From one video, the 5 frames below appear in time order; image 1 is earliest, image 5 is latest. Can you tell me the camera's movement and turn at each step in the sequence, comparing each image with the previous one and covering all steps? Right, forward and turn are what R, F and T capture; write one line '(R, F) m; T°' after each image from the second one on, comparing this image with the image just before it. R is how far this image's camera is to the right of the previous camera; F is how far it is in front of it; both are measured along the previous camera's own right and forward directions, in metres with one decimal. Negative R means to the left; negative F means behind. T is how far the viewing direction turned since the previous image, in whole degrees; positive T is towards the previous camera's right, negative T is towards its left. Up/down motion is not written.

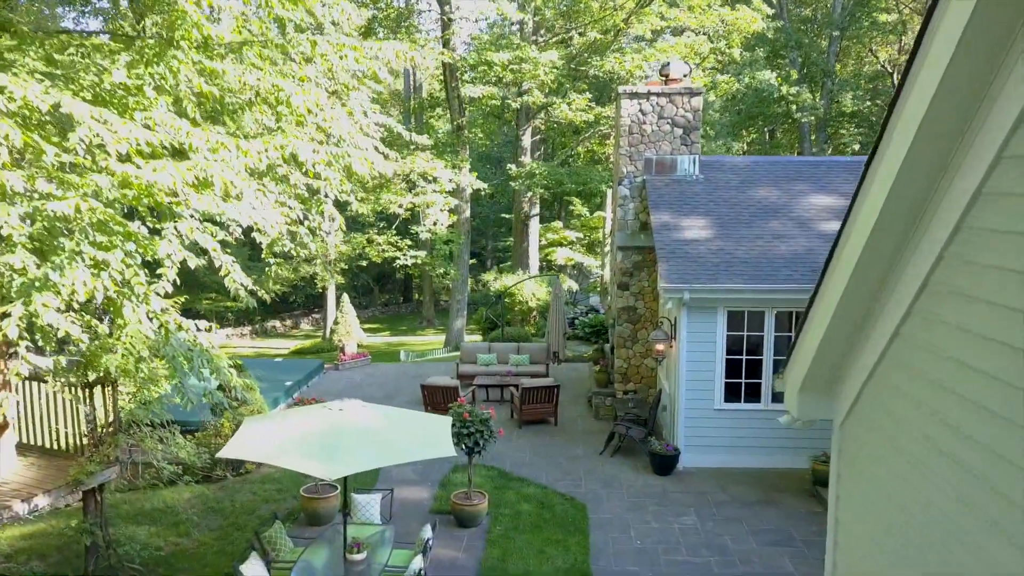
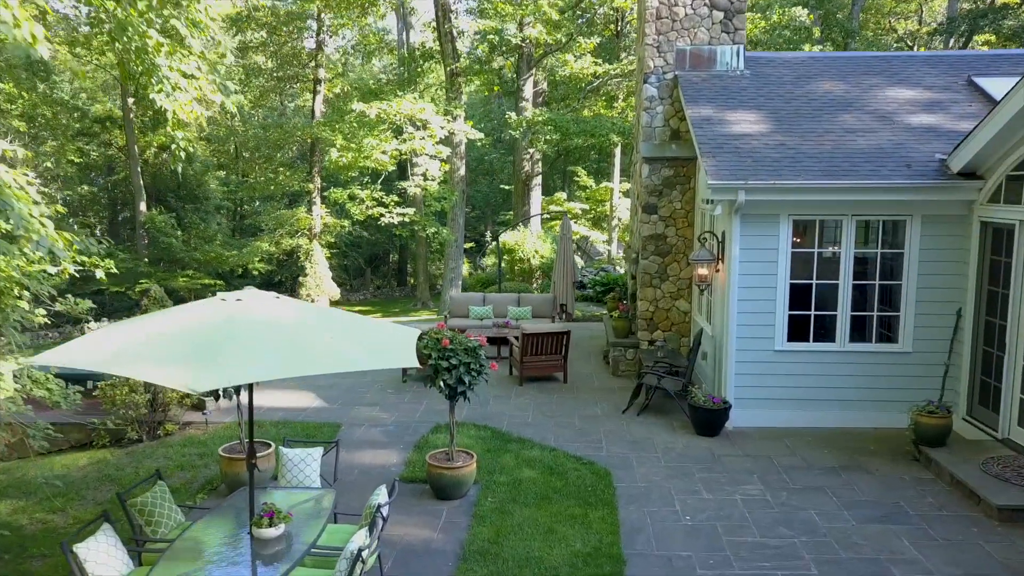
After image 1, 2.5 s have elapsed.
(0.0, +2.3) m; 0°
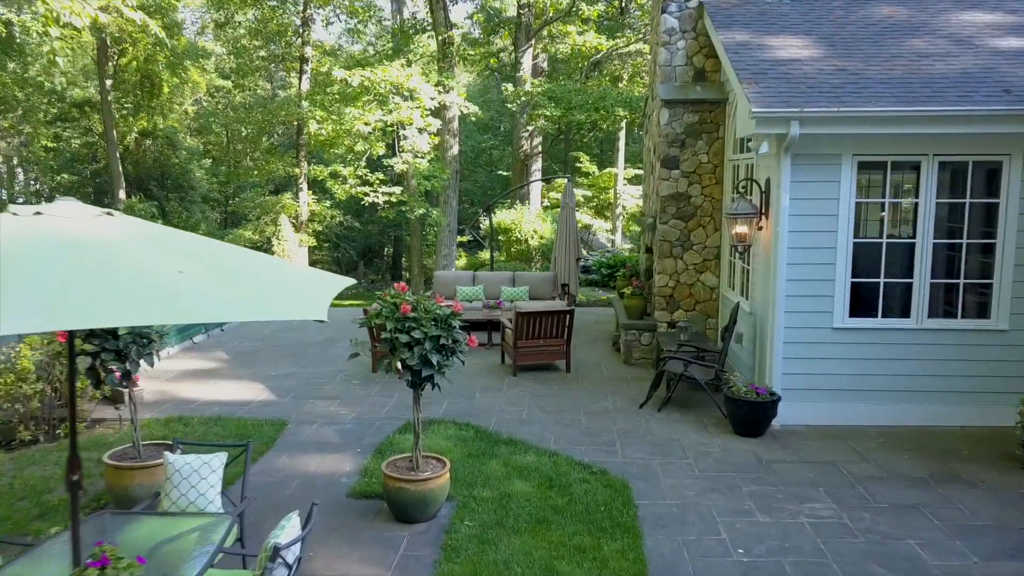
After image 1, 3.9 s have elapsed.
(+0.1, +1.6) m; 0°
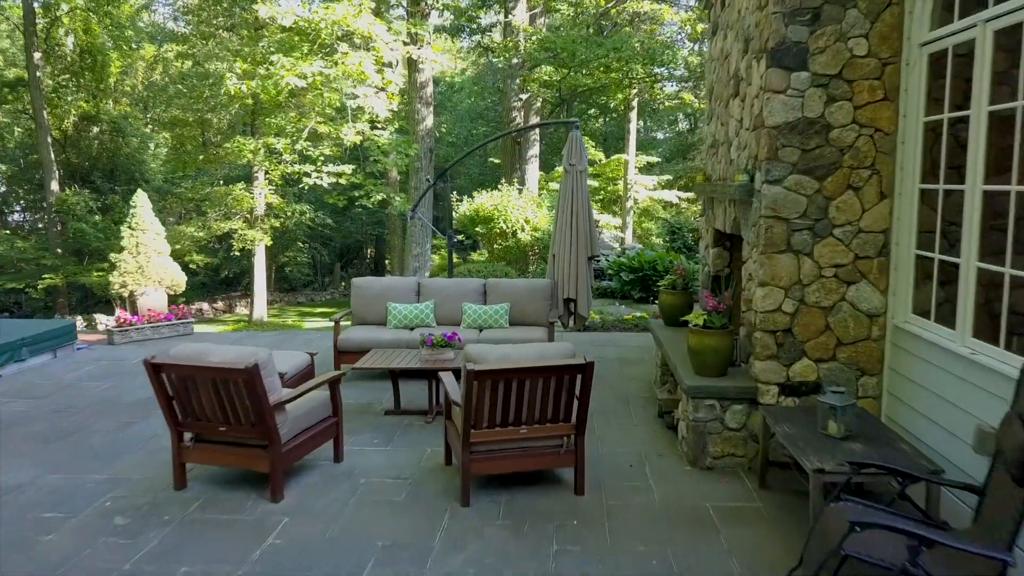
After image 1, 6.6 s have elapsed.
(+0.3, +4.0) m; 0°
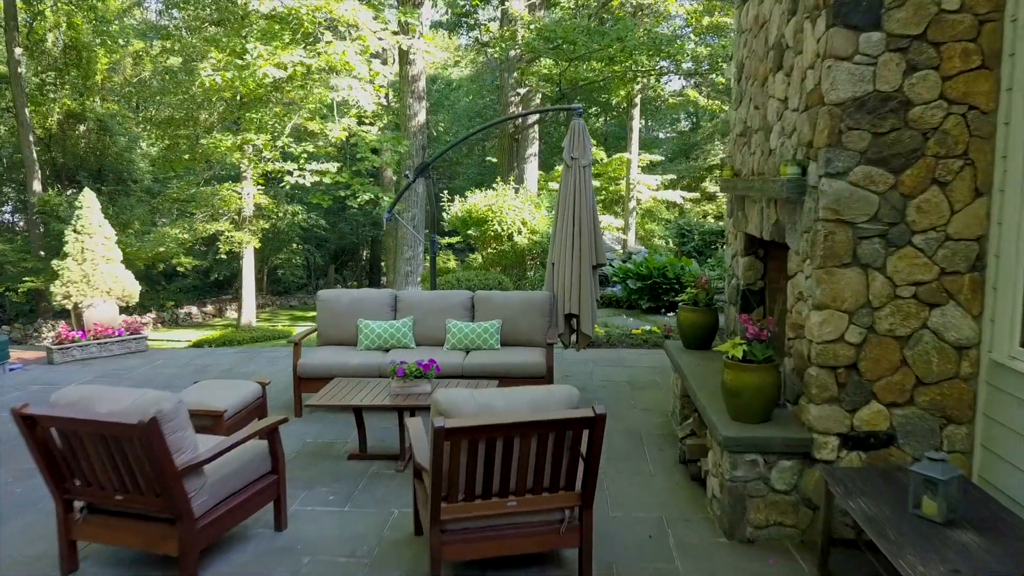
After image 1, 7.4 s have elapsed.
(+0.1, +0.9) m; 0°
